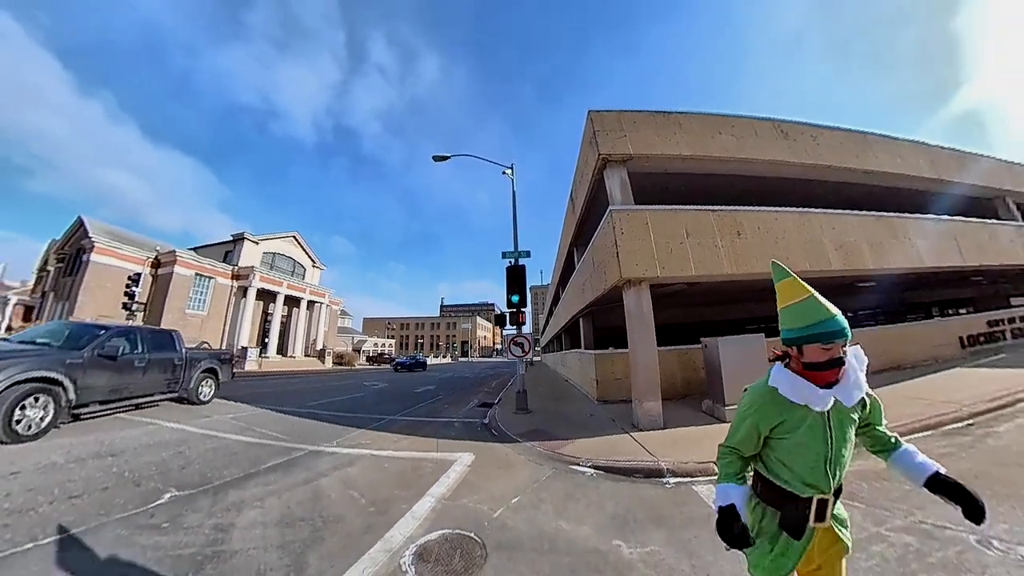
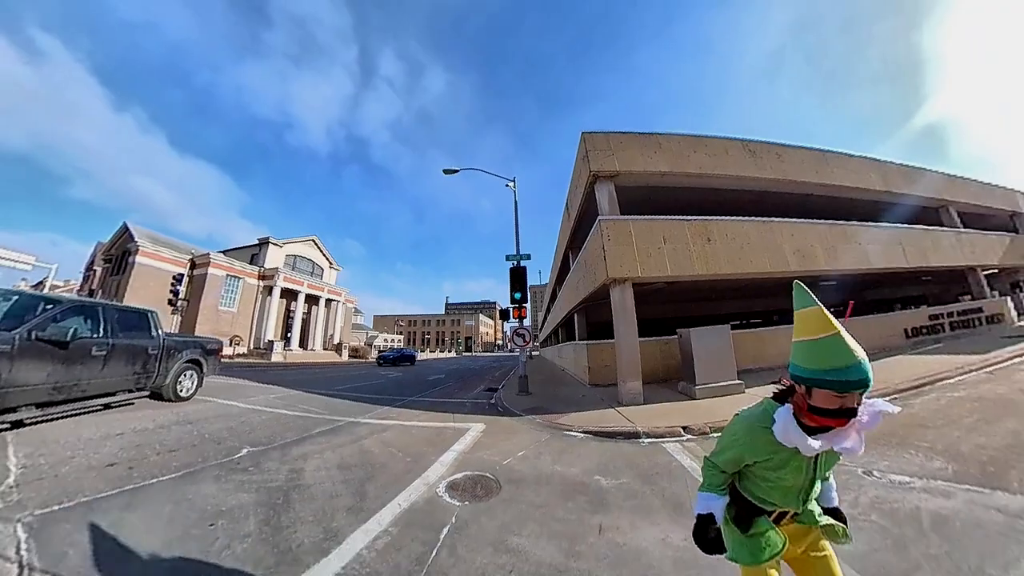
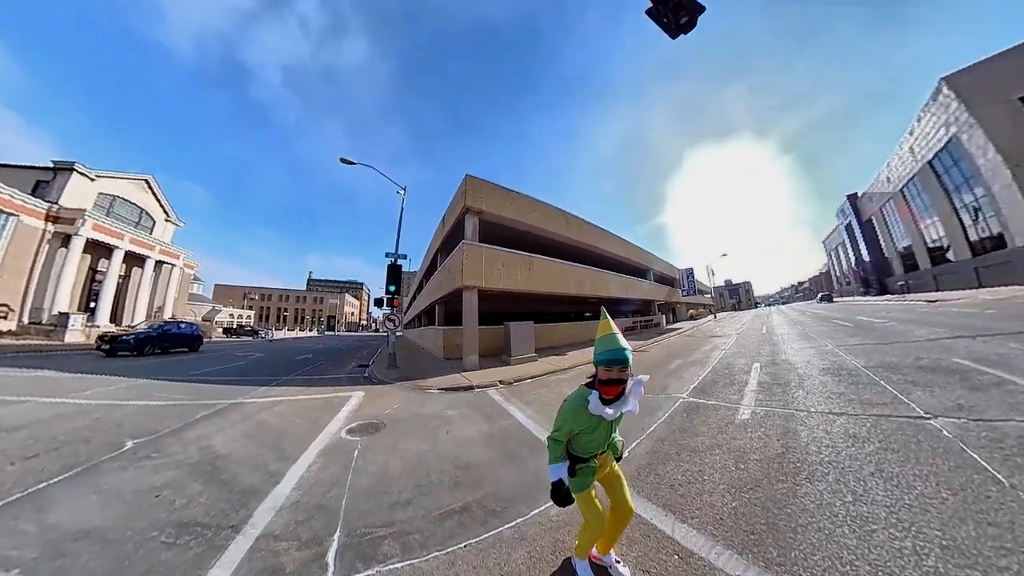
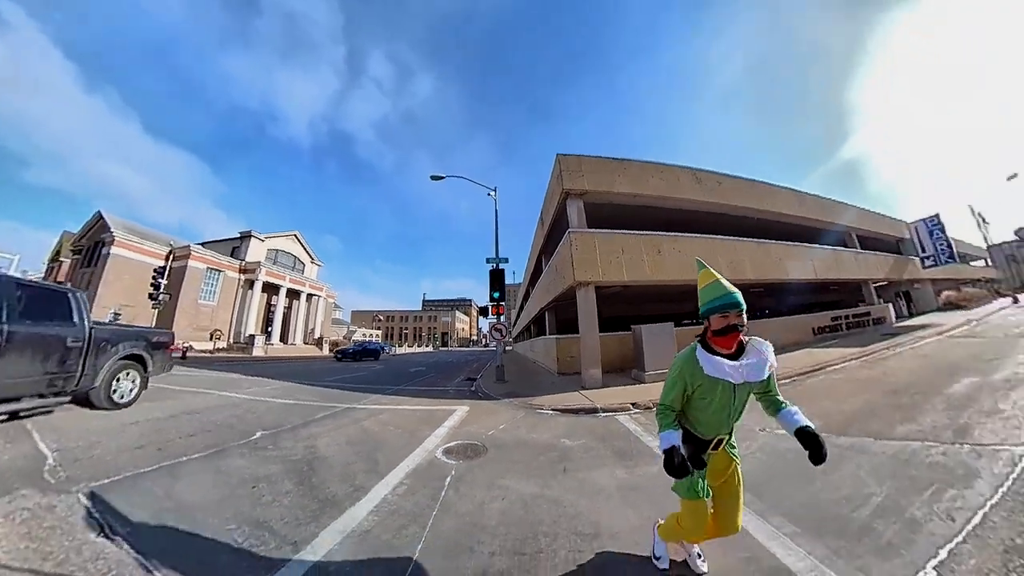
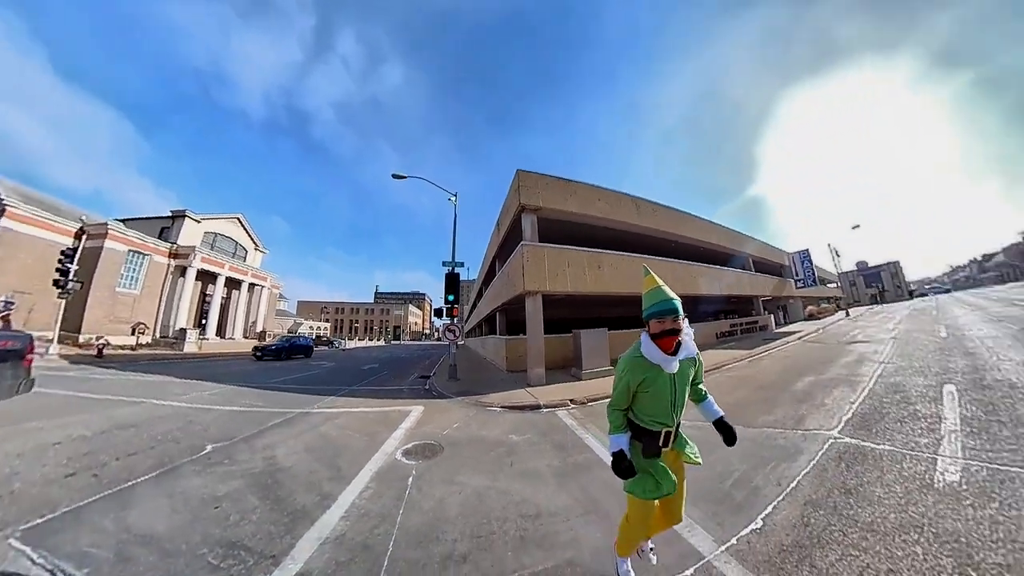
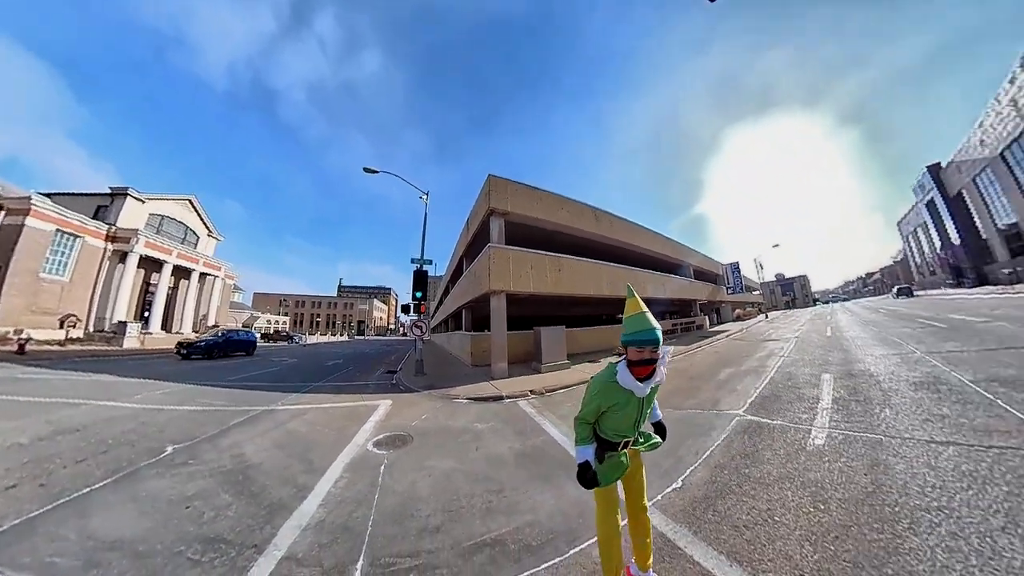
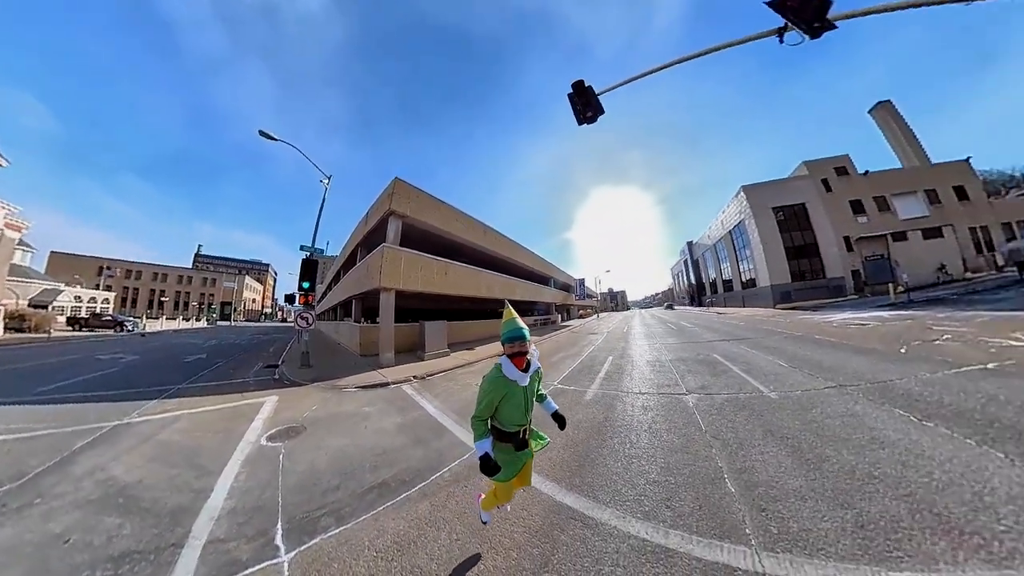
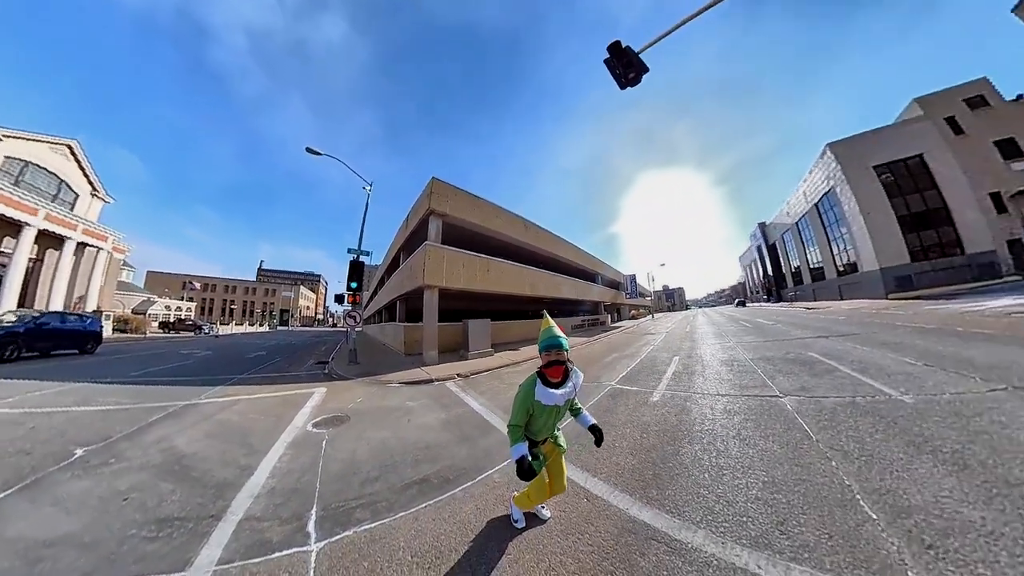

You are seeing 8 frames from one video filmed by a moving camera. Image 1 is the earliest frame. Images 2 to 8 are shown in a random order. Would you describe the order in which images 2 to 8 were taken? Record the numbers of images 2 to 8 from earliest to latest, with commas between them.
2, 4, 5, 6, 3, 8, 7
